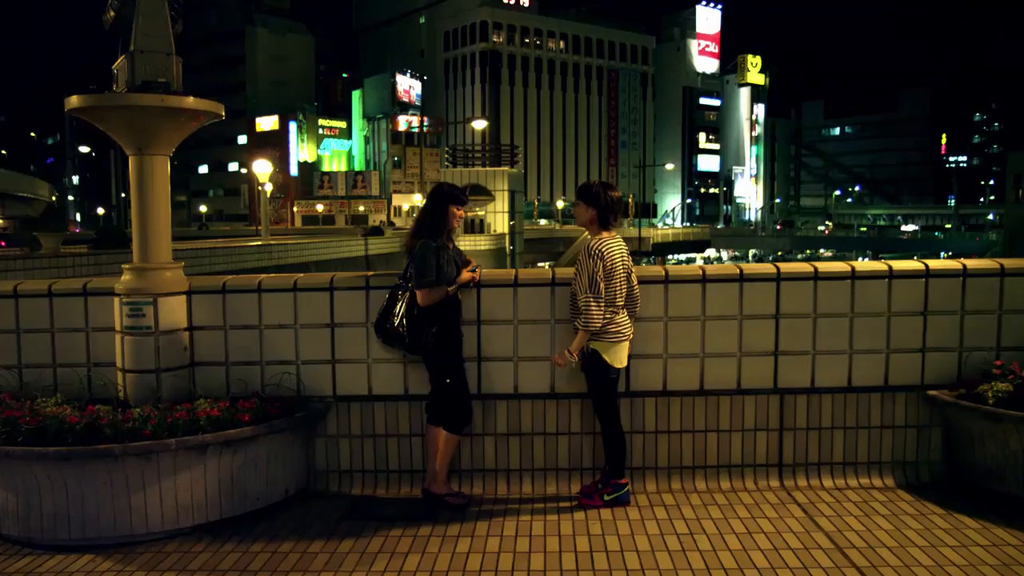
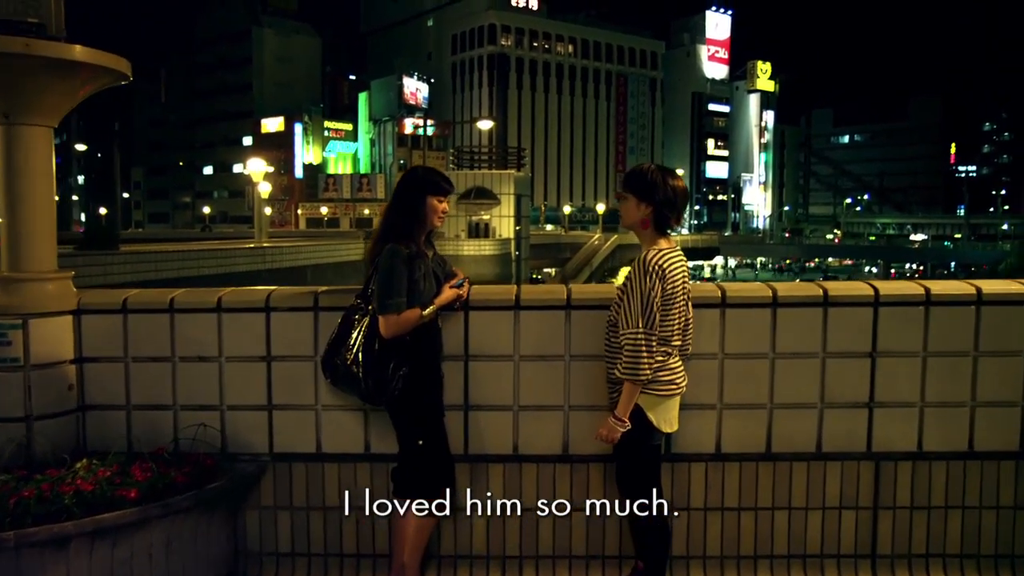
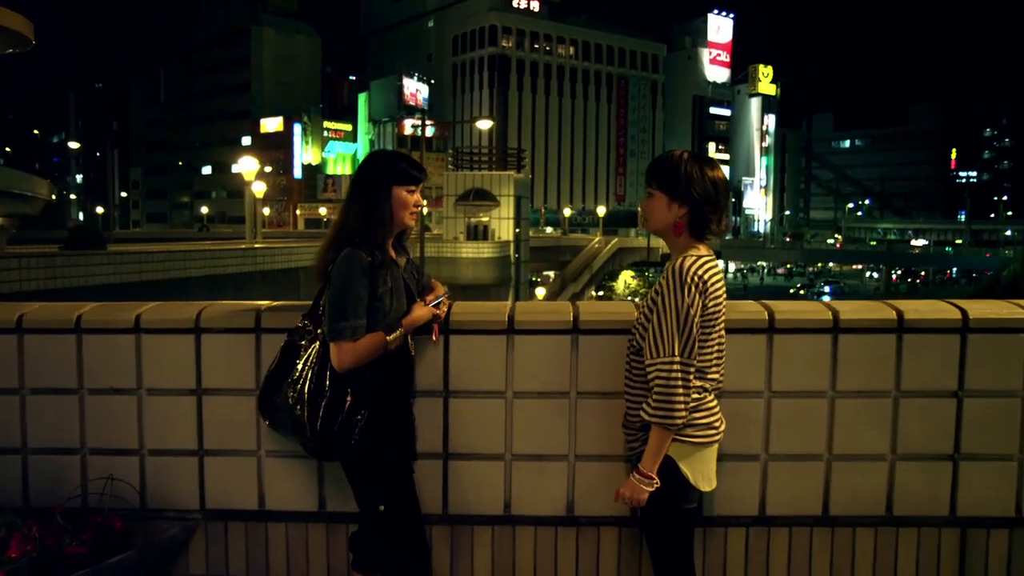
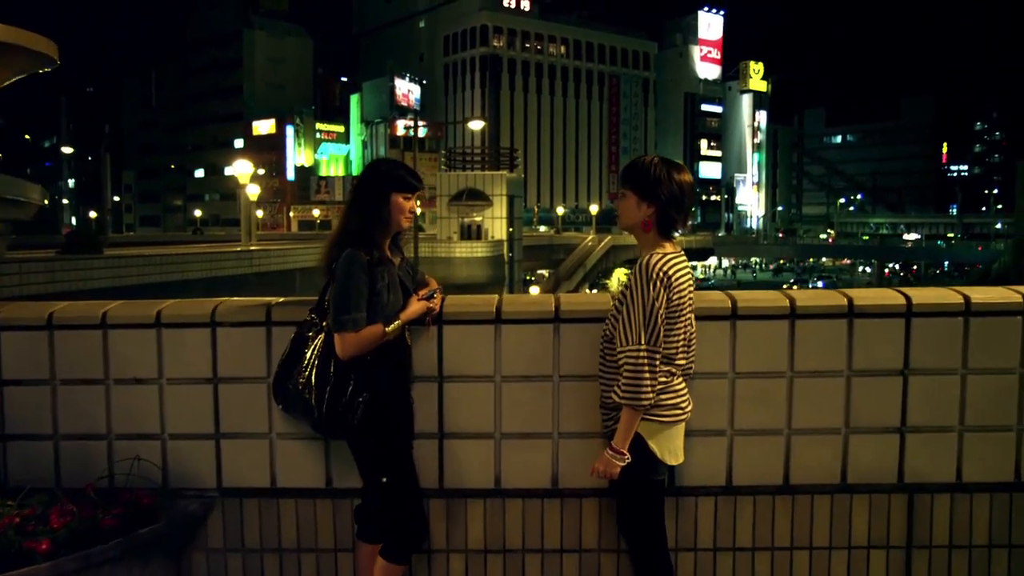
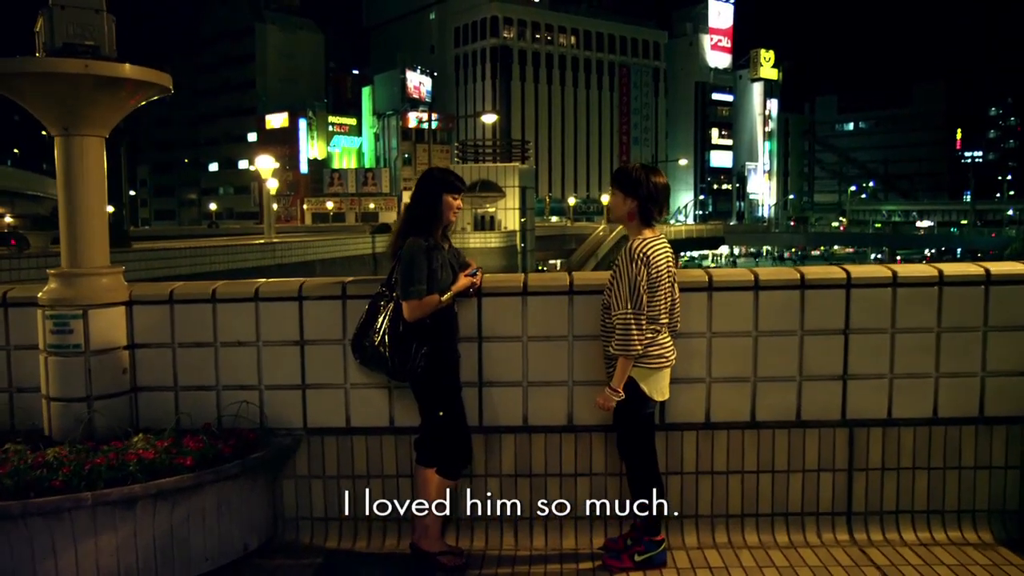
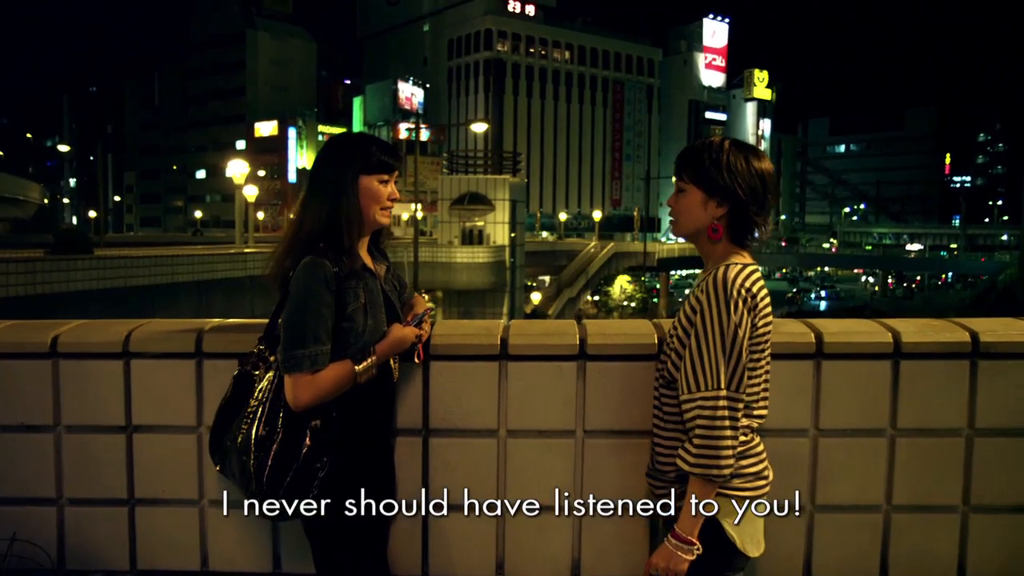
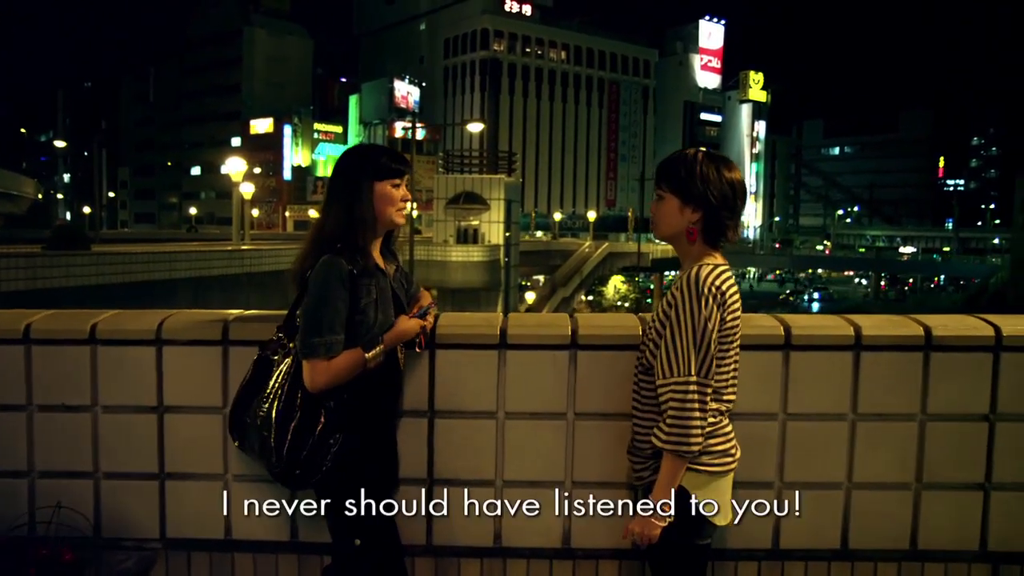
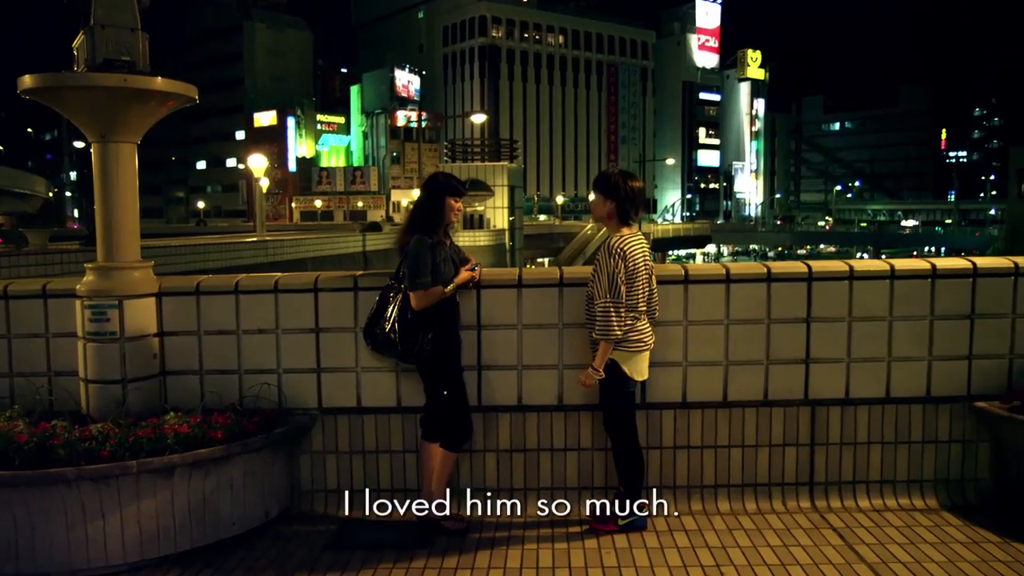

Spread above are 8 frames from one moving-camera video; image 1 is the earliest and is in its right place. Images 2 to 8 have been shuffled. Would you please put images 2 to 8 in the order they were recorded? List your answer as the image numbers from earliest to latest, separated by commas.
8, 5, 2, 4, 3, 7, 6
